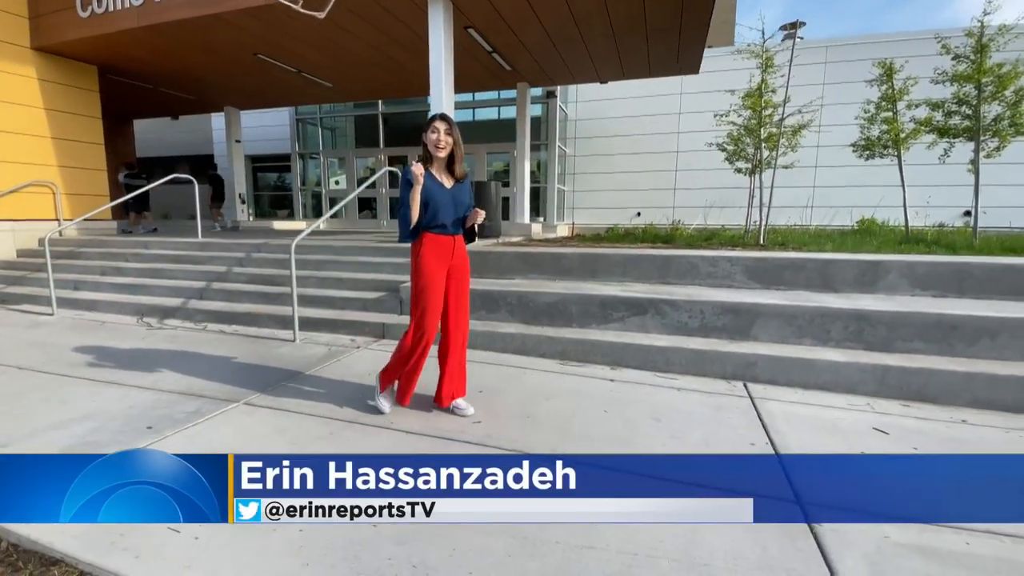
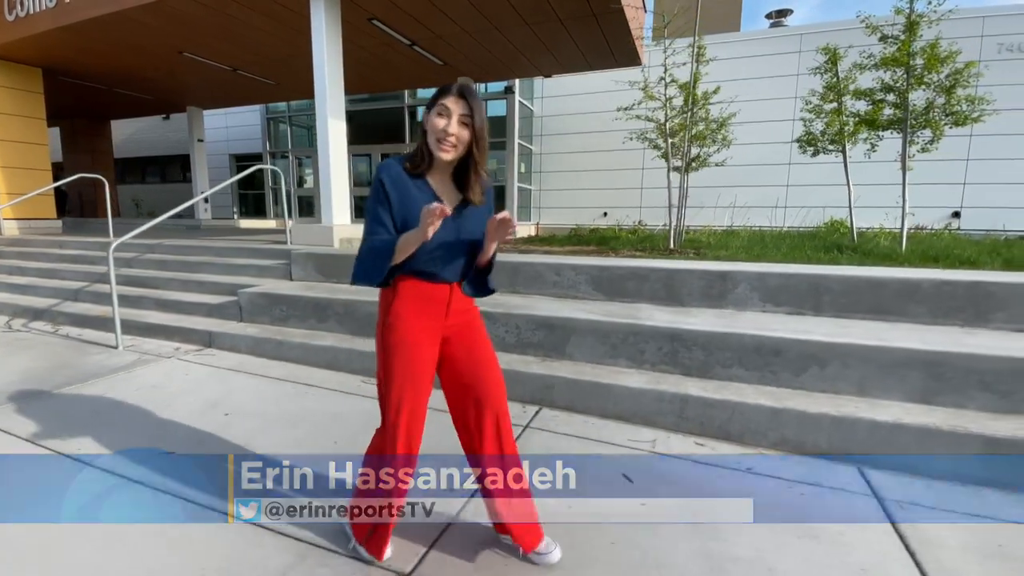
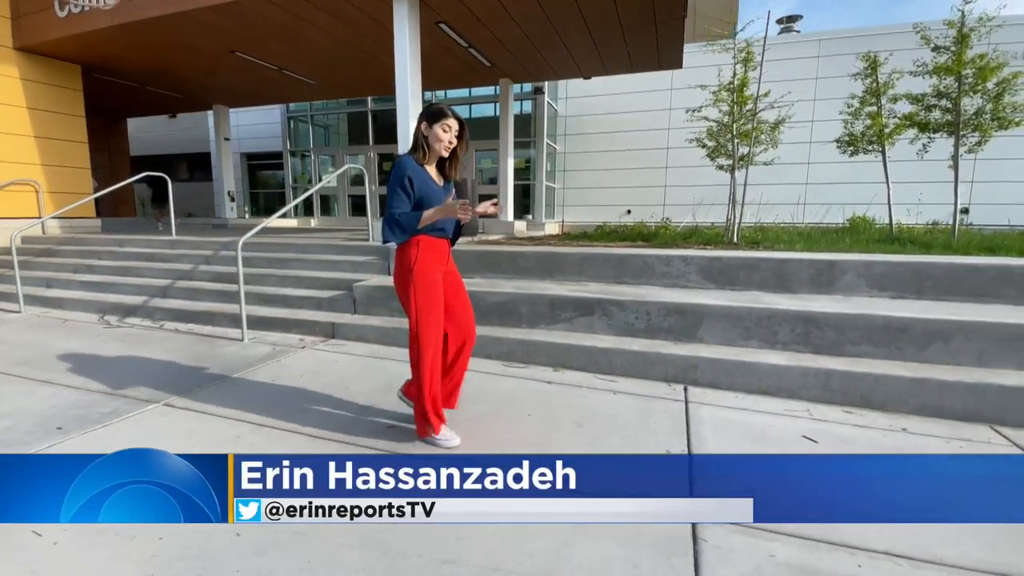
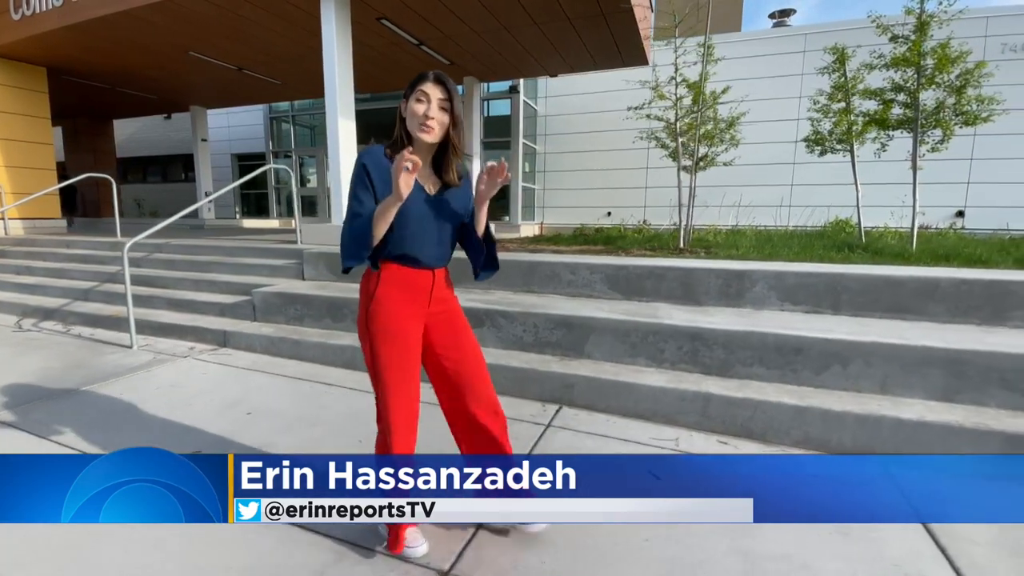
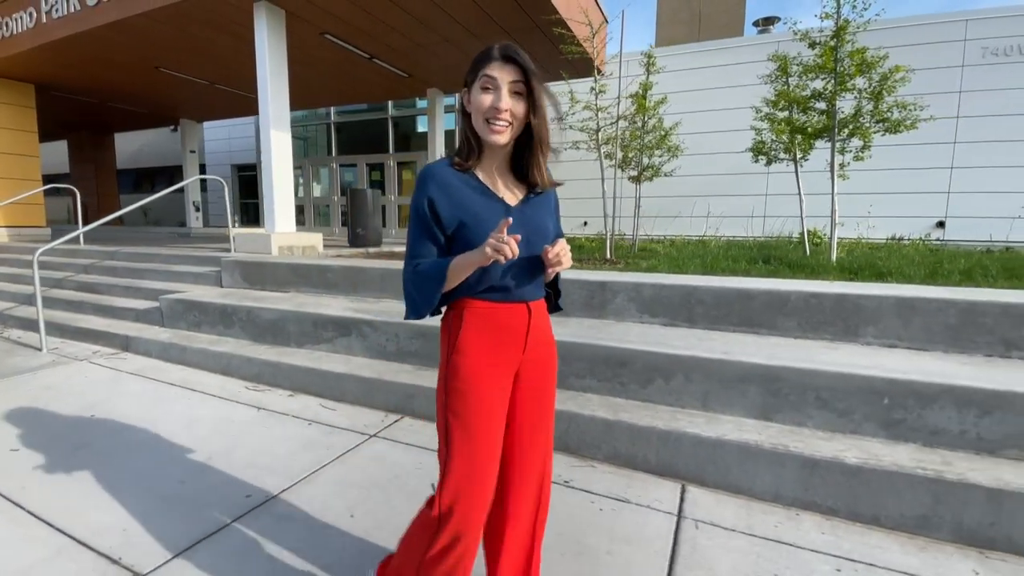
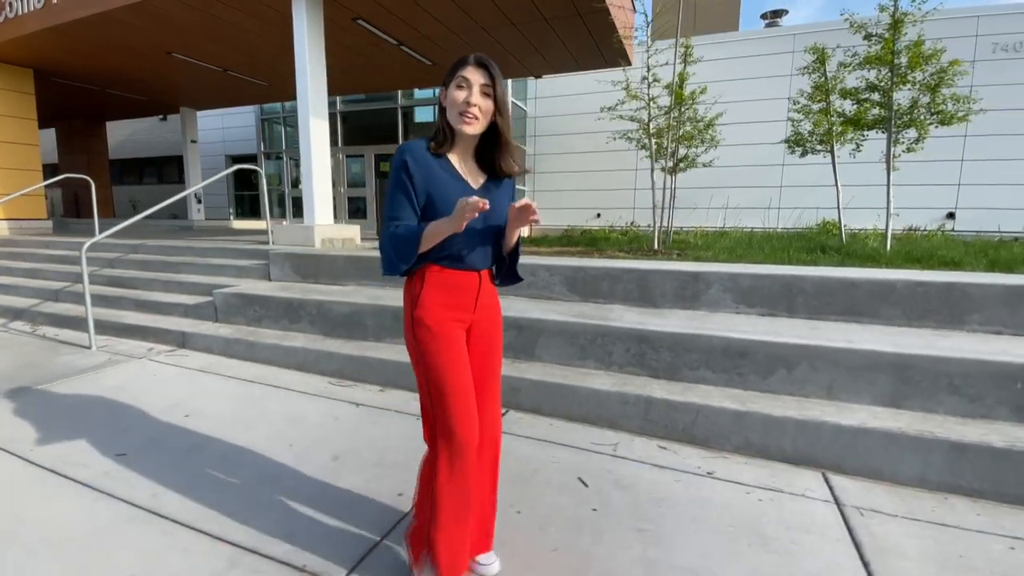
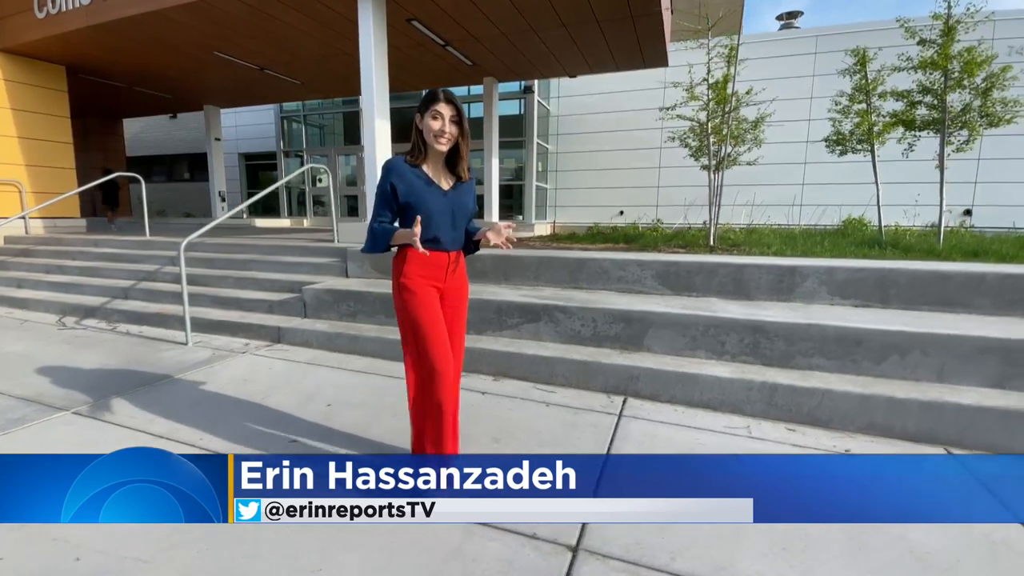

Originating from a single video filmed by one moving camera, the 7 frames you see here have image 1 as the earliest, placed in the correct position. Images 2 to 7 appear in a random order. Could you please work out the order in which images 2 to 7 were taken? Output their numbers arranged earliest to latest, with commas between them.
3, 7, 4, 2, 6, 5
